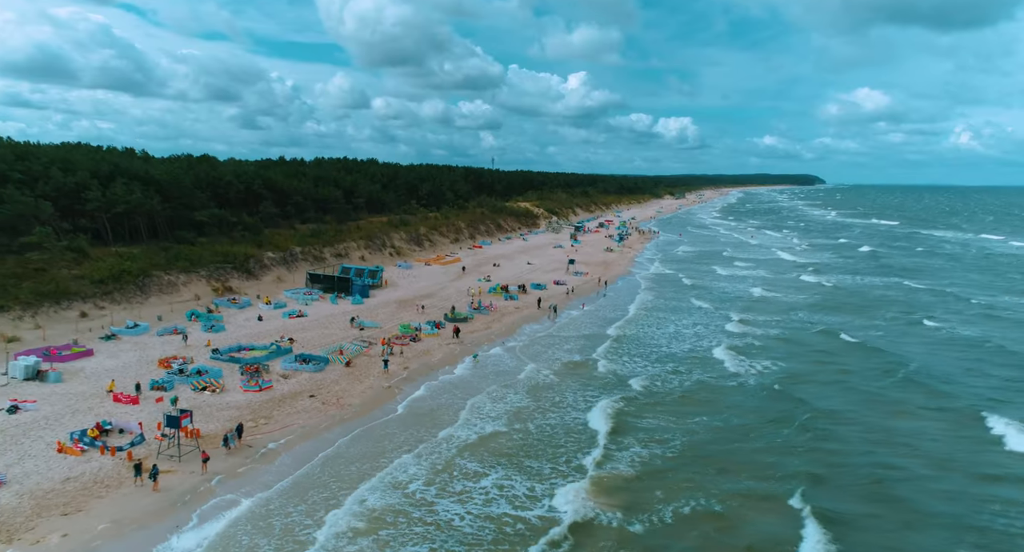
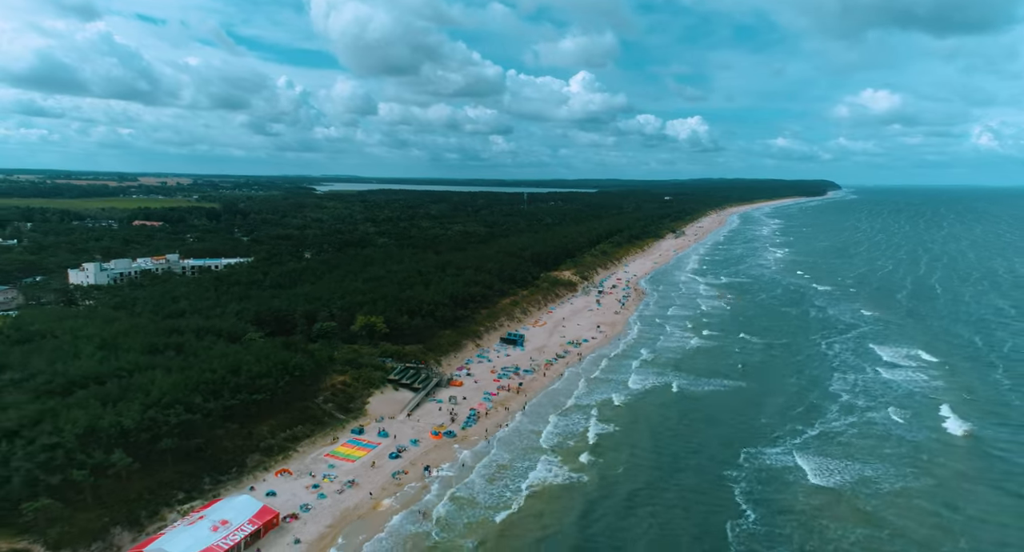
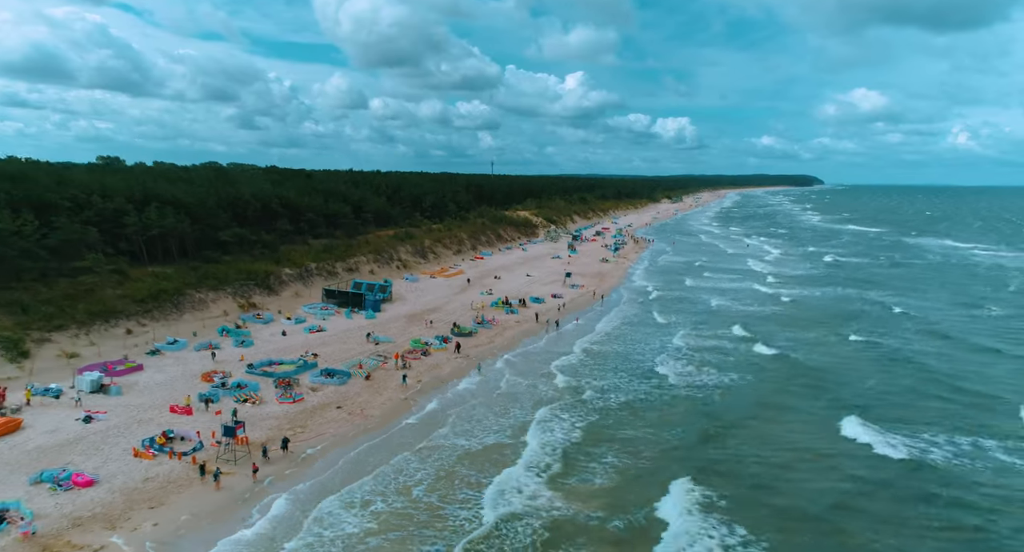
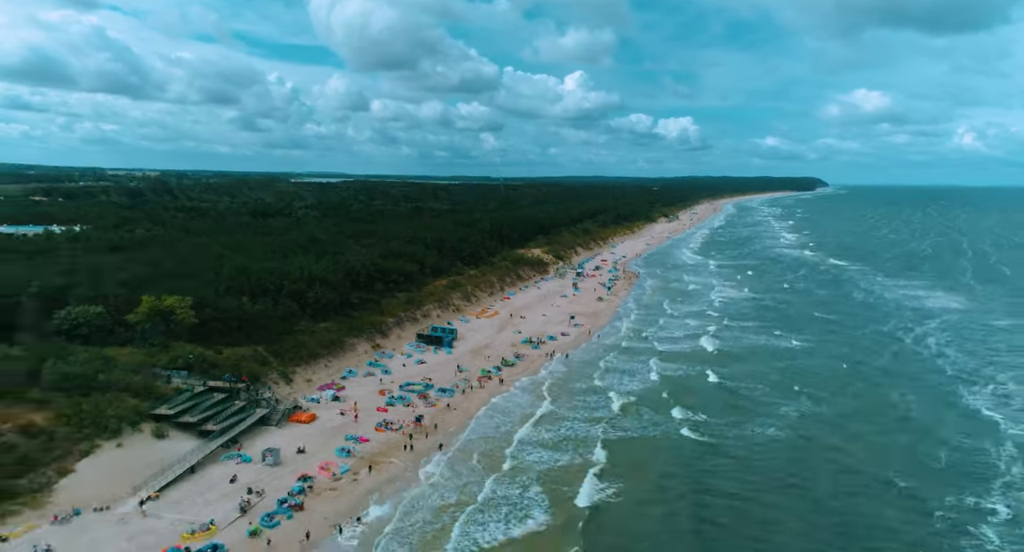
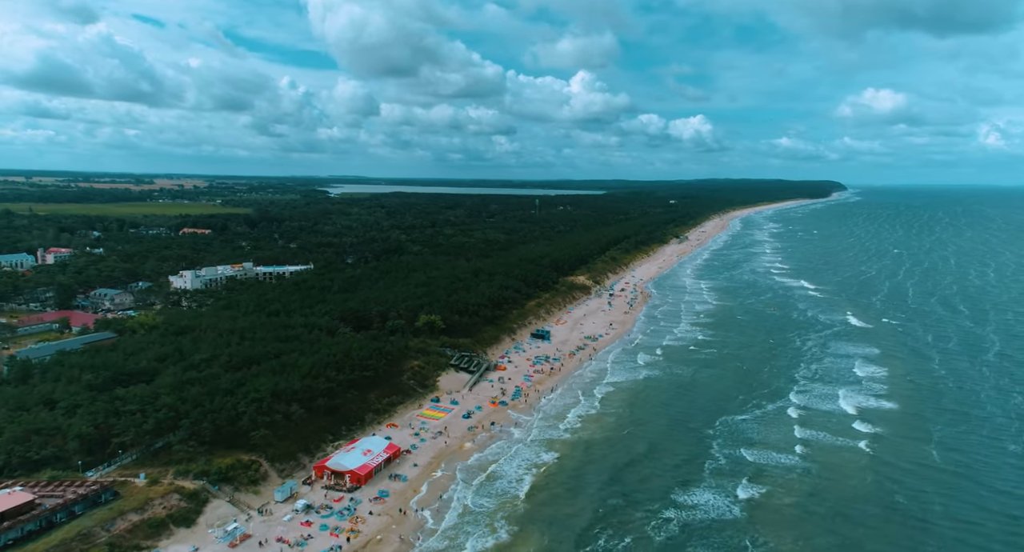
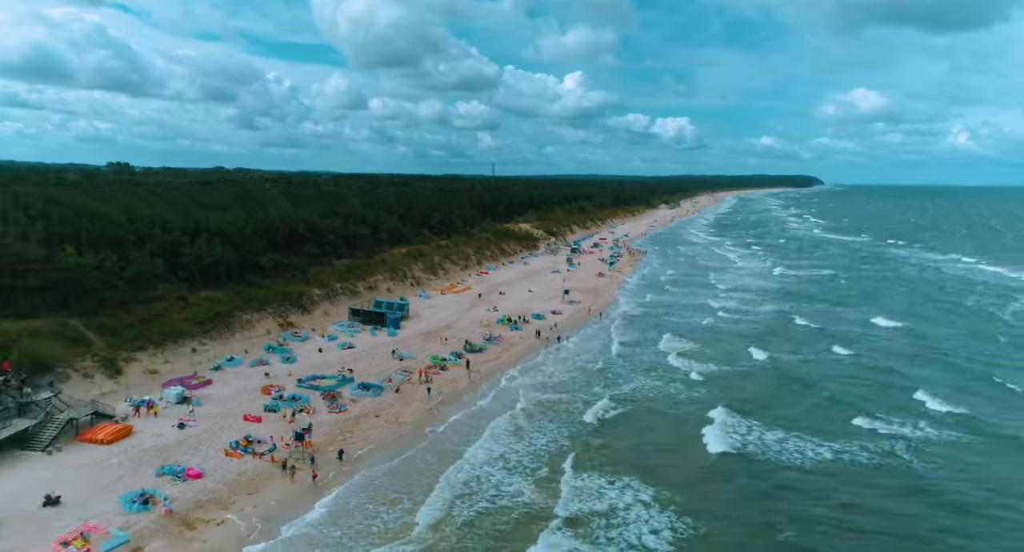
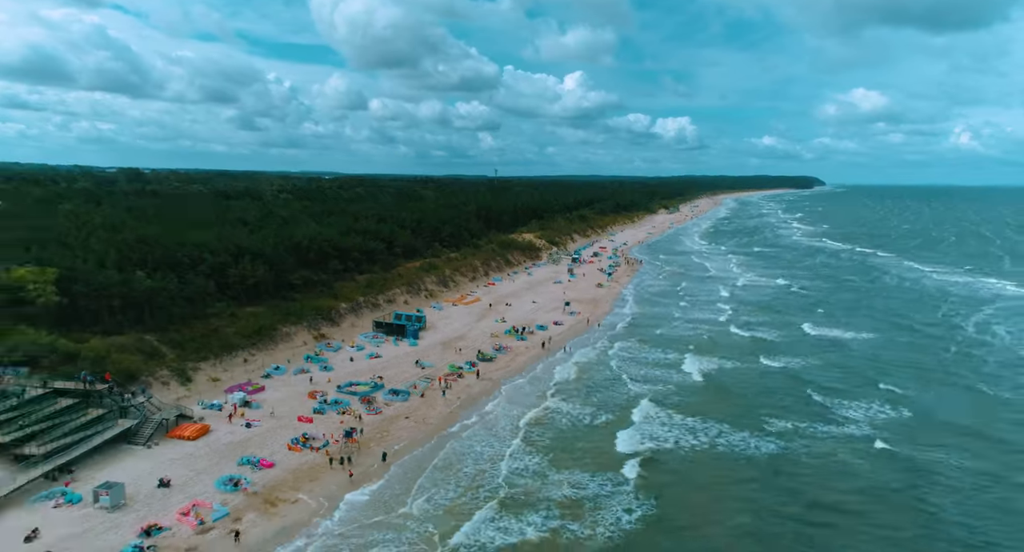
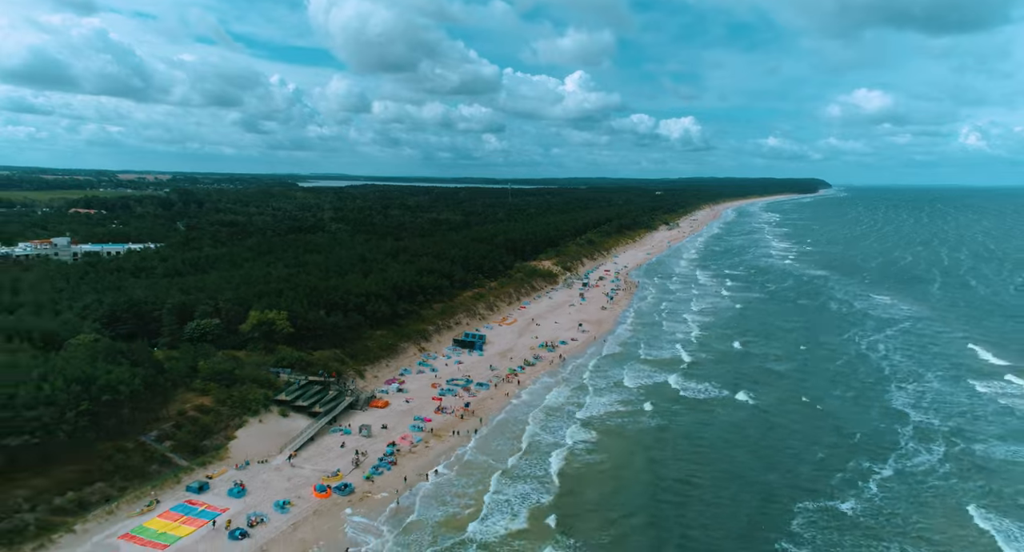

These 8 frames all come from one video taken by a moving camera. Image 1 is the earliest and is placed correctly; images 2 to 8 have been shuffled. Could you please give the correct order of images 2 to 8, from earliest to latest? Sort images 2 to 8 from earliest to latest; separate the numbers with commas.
3, 6, 7, 4, 8, 2, 5
